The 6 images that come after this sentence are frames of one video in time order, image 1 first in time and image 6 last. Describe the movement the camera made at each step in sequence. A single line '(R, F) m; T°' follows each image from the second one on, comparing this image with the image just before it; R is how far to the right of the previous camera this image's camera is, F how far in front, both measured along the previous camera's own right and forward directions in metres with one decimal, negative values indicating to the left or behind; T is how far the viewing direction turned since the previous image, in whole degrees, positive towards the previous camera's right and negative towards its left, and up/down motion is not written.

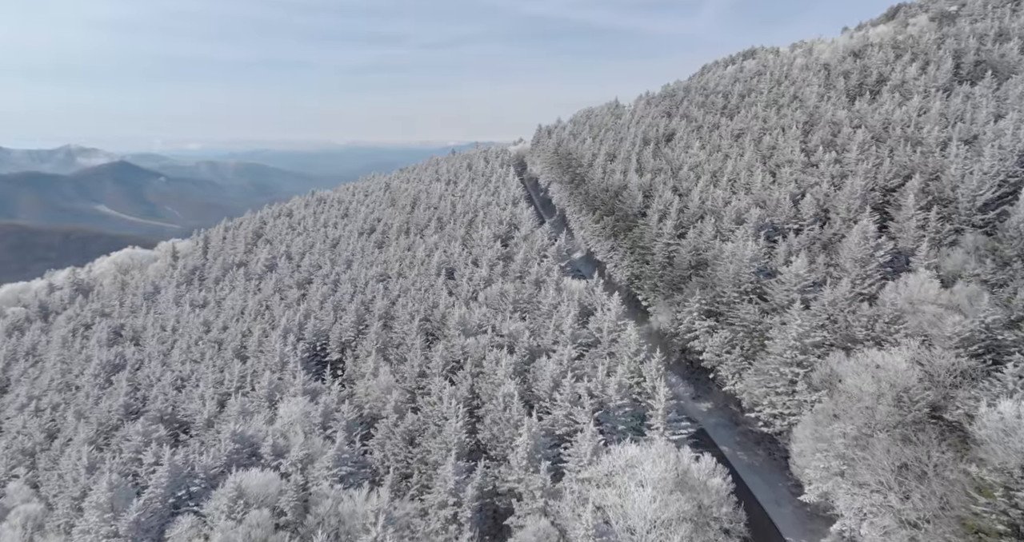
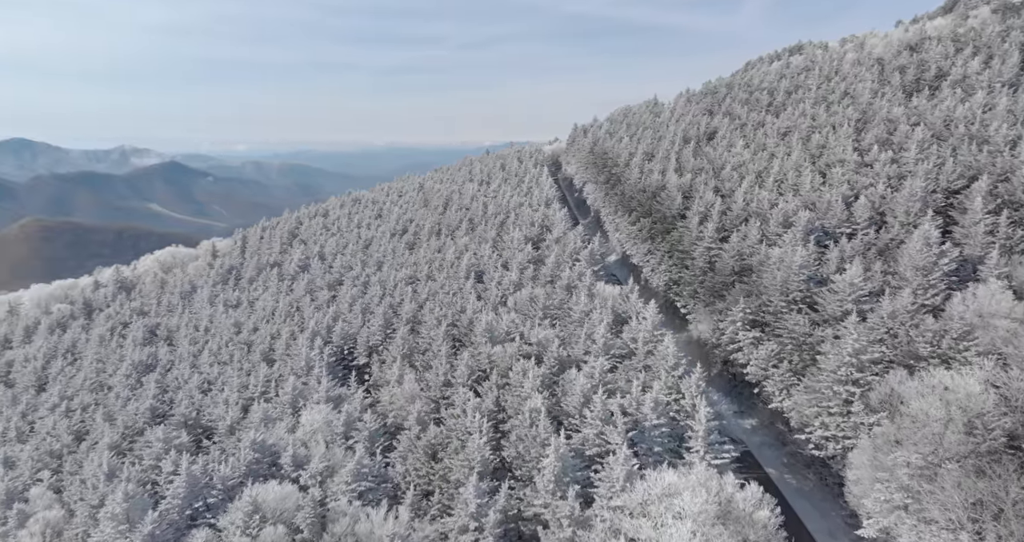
(+0.4, +2.5) m; -3°
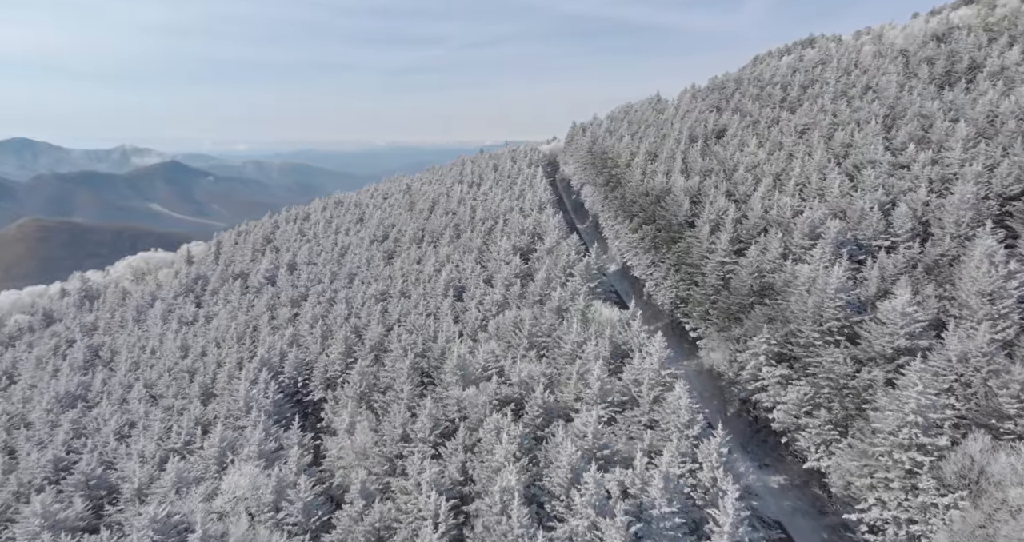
(+1.7, +9.3) m; 0°
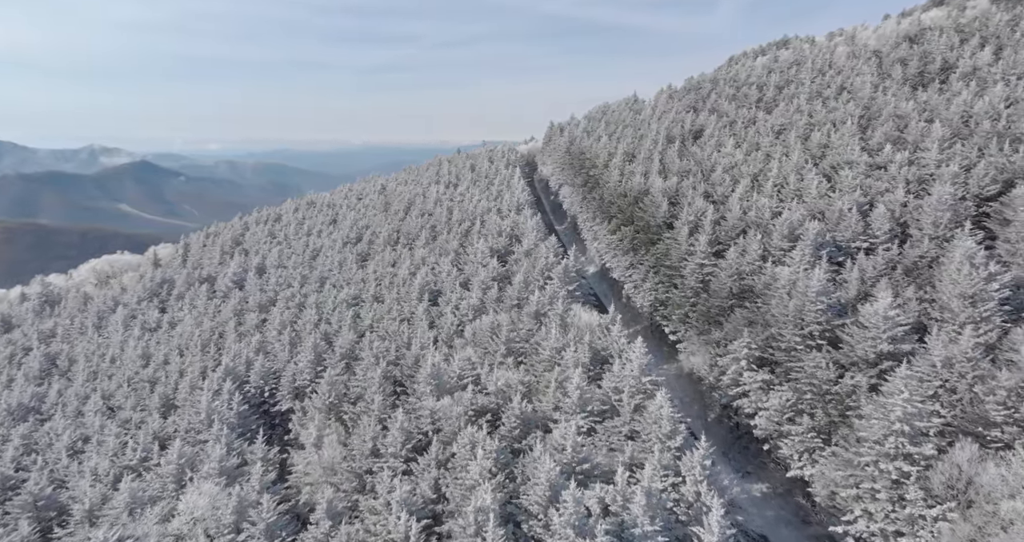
(+0.2, +1.6) m; +2°
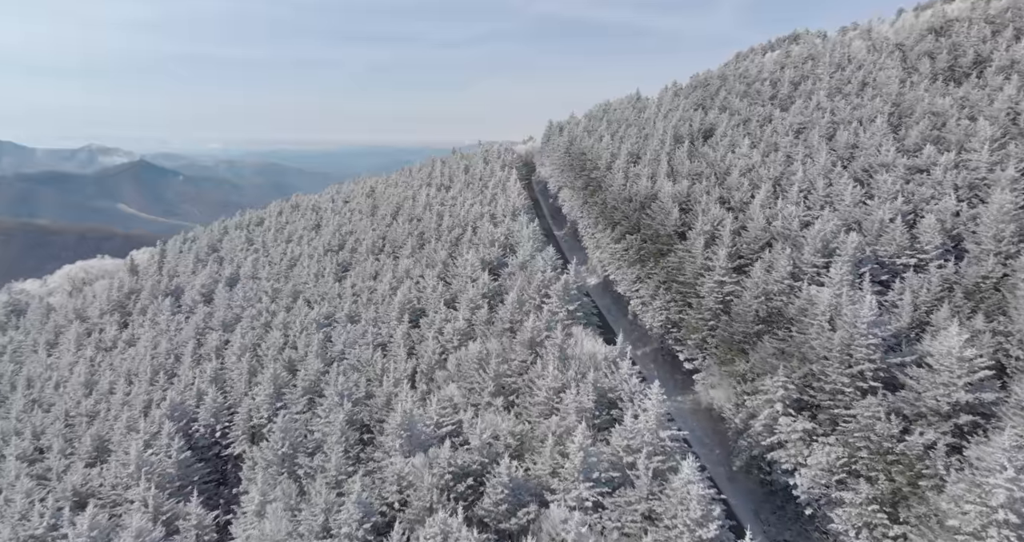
(+0.6, +7.5) m; 0°
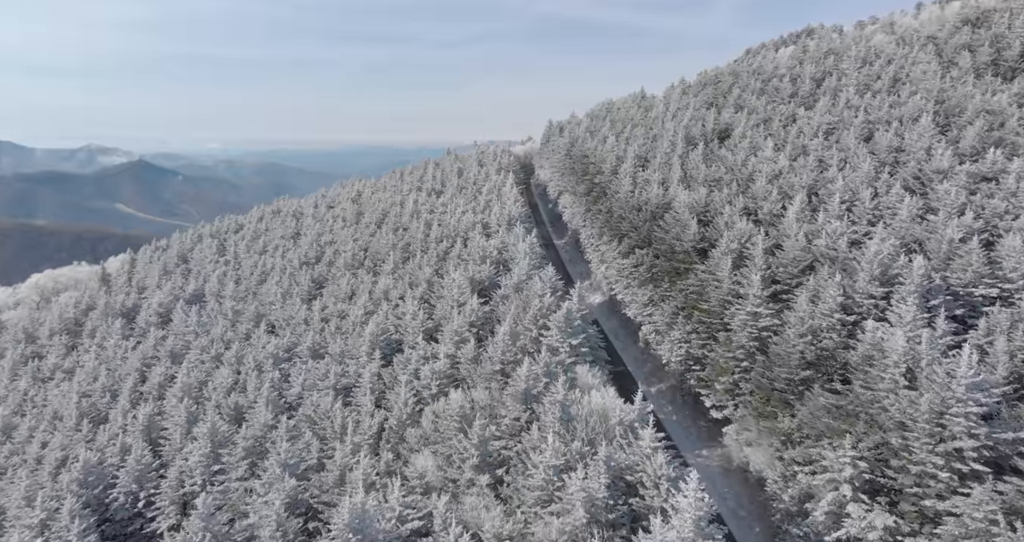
(+0.5, +8.7) m; 0°
